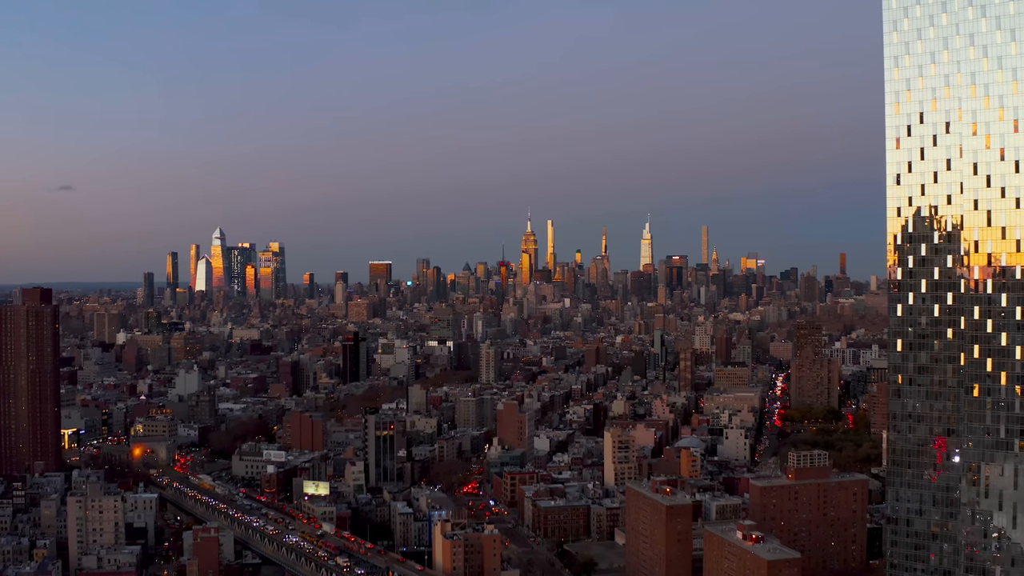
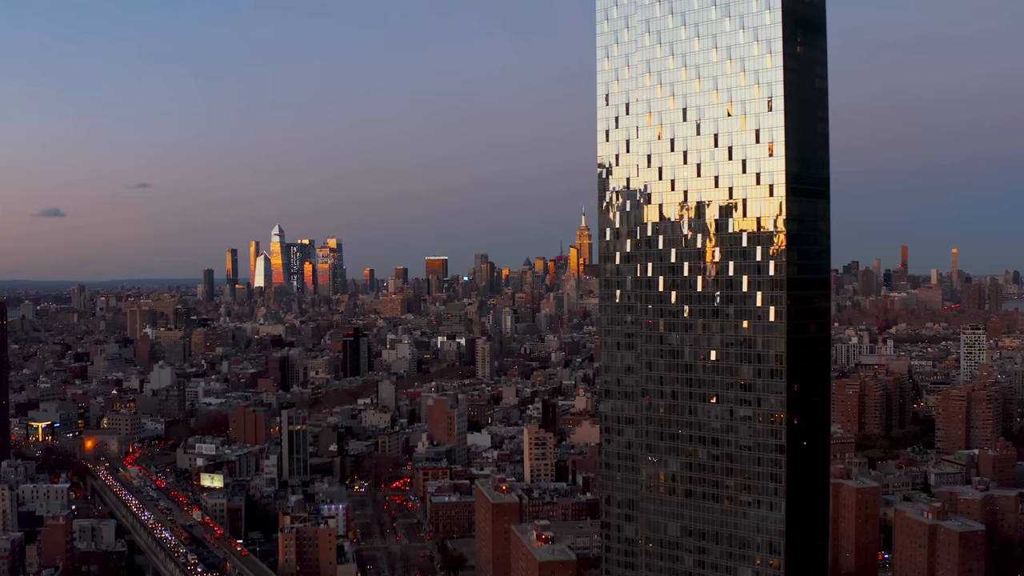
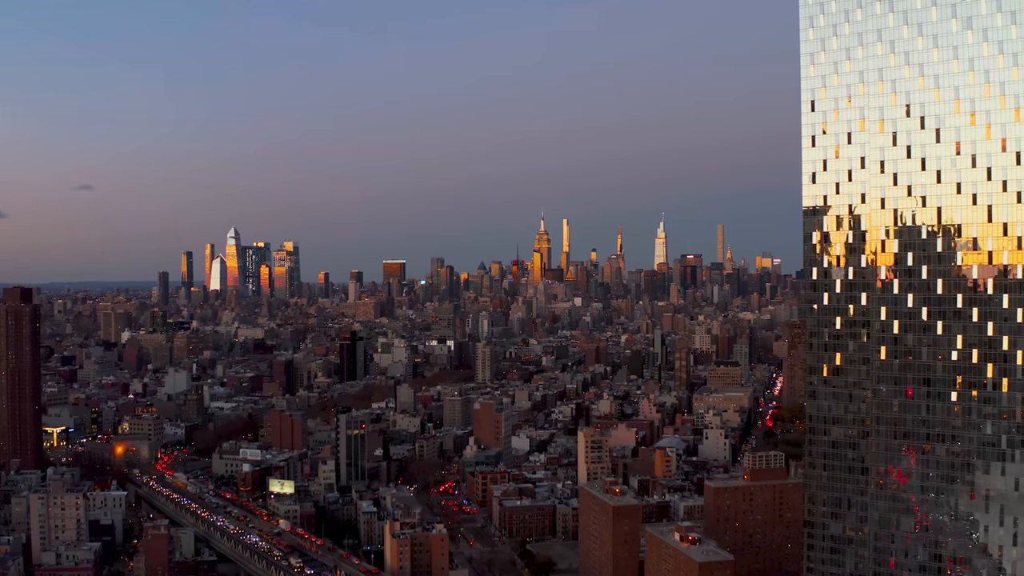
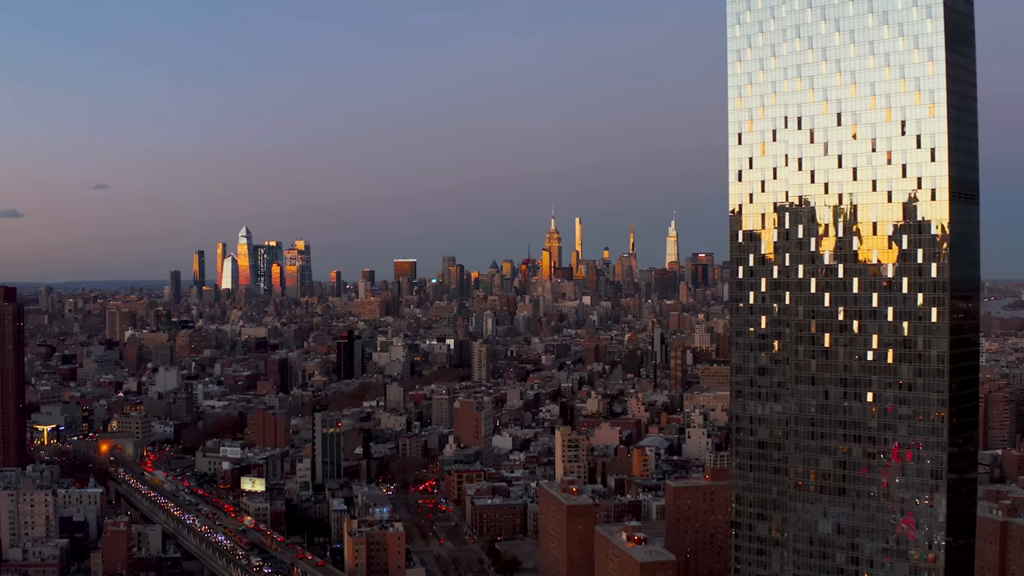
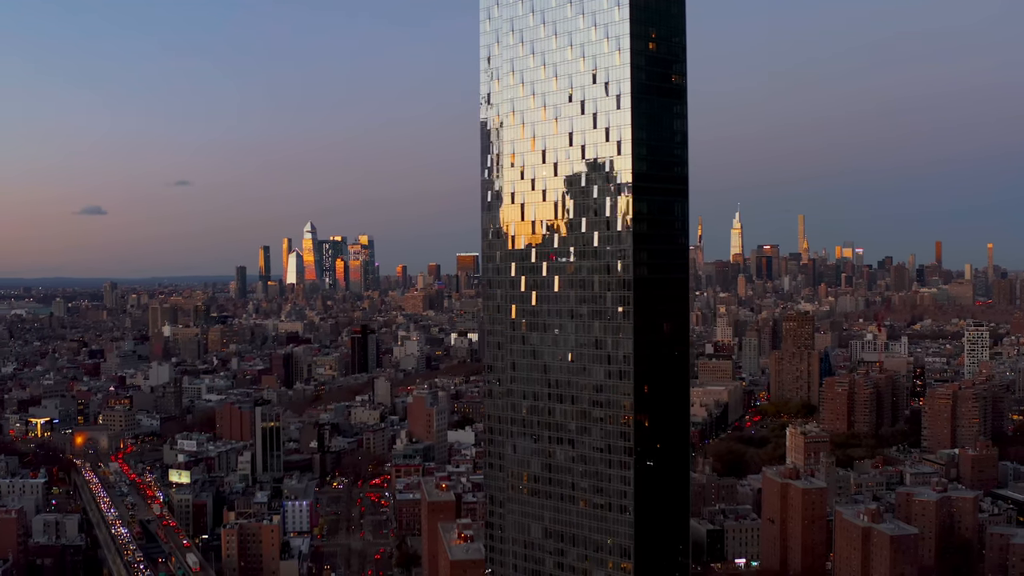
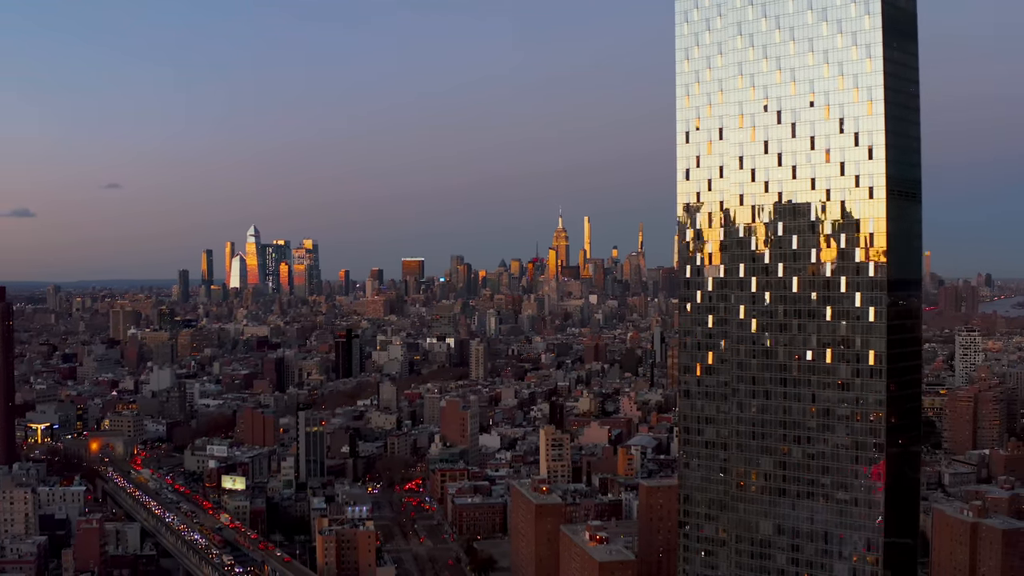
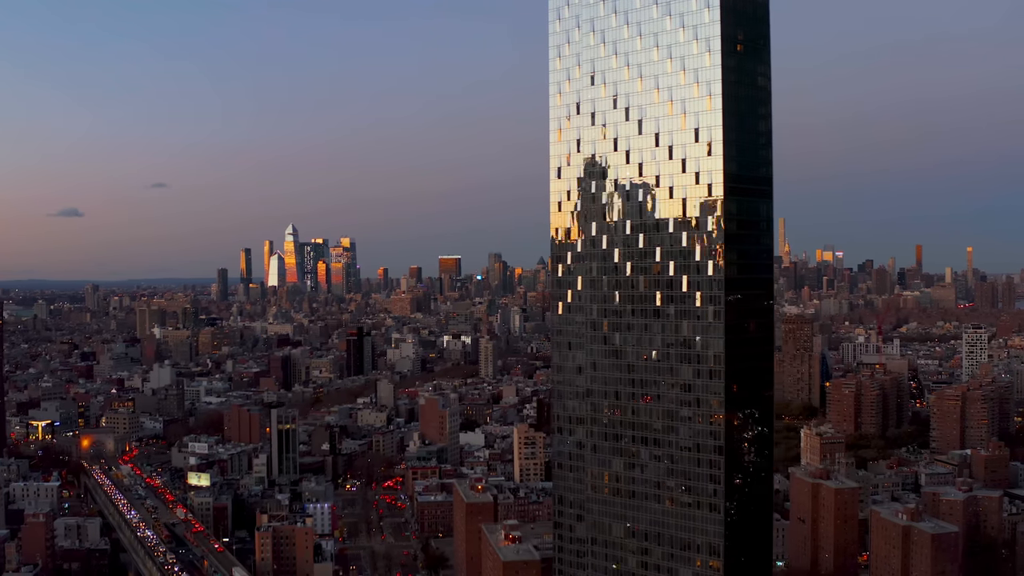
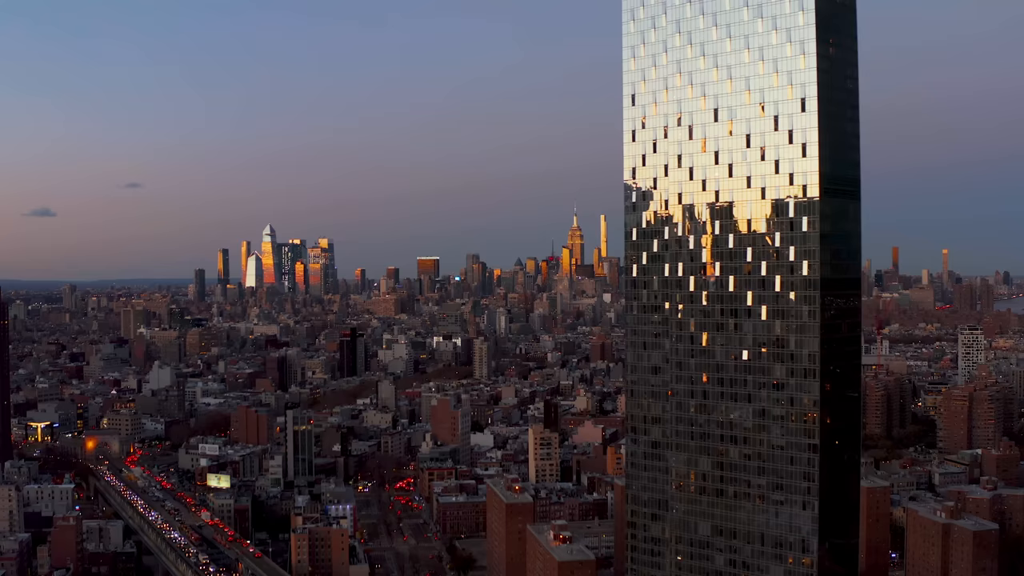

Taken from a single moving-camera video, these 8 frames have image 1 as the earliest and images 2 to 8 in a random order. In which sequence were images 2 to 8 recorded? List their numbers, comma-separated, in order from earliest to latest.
3, 4, 6, 8, 2, 7, 5
